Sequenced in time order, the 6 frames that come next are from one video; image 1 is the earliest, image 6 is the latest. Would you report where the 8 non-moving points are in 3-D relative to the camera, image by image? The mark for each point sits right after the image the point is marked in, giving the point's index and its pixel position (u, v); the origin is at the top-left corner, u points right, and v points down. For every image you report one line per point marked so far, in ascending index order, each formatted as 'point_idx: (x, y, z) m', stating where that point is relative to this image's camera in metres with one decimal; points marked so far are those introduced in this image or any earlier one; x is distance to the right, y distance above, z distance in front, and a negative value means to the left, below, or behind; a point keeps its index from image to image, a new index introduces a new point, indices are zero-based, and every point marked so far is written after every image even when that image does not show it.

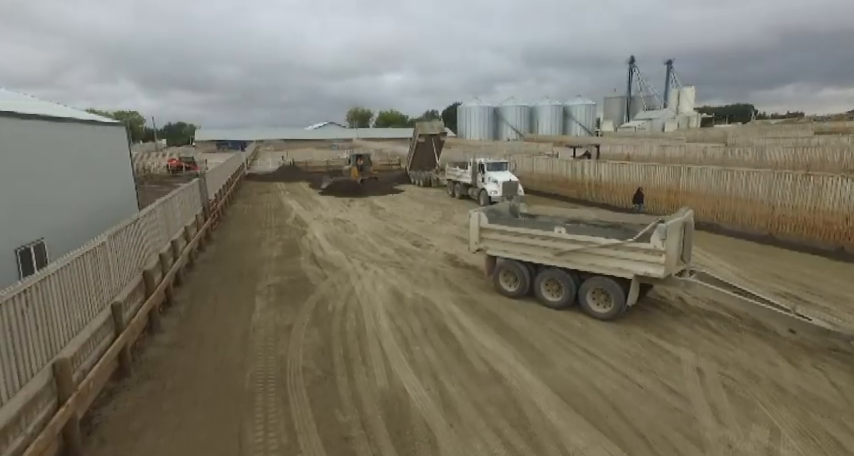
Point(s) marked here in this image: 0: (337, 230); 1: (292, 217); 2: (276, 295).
0: (-3.3, -0.1, +16.1) m
1: (-5.8, +0.5, +19.0) m
2: (-3.2, -1.4, +9.5) m
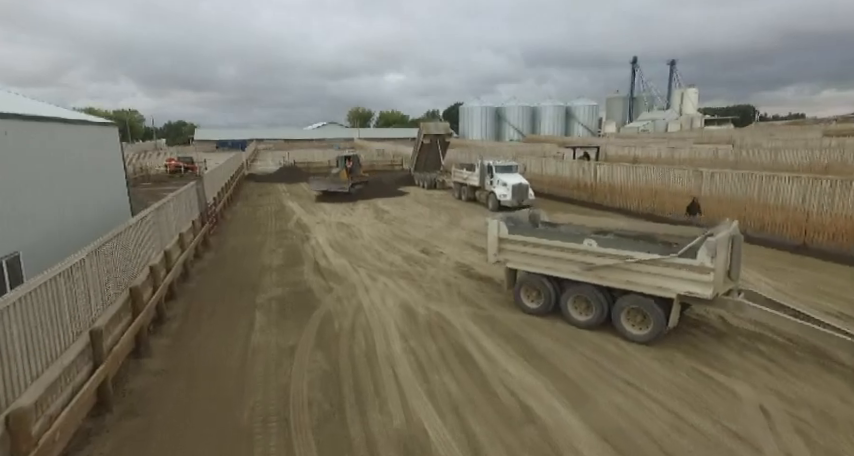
0: (-3.0, -0.3, +15.3) m
1: (-5.5, +0.3, +18.3) m
2: (-3.0, -1.6, +8.8) m
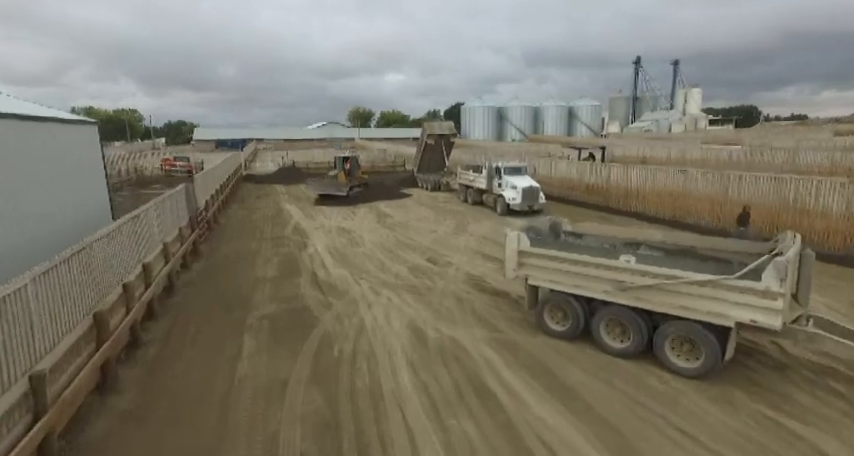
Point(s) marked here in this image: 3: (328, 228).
0: (-2.8, -0.5, +14.3) m
1: (-5.3, +0.1, +17.3) m
2: (-2.8, -1.8, +7.8) m
3: (-3.7, 0.0, +16.7) m
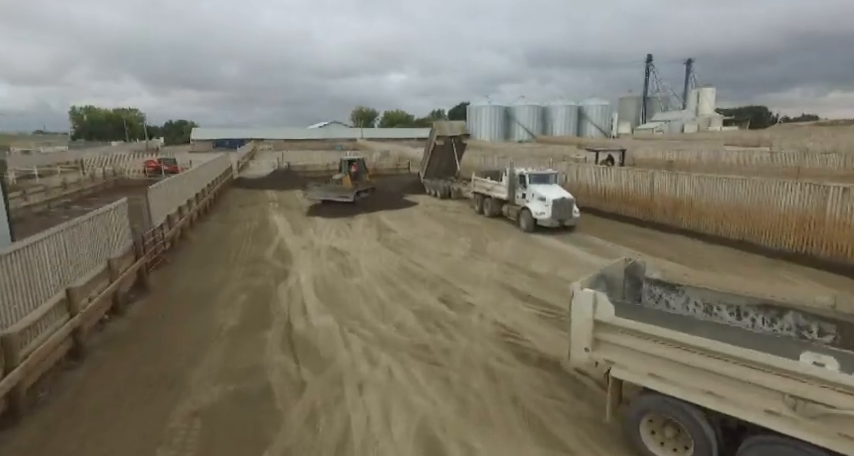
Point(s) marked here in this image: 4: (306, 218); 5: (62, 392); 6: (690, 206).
0: (-2.5, -1.1, +11.5) m
1: (-5.0, -0.5, +14.5) m
2: (-2.5, -2.4, +4.9) m
3: (-3.4, -0.6, +13.8) m
4: (-5.2, +0.4, +19.0) m
5: (-4.9, -2.2, +6.0) m
6: (+8.6, +0.7, +14.6) m
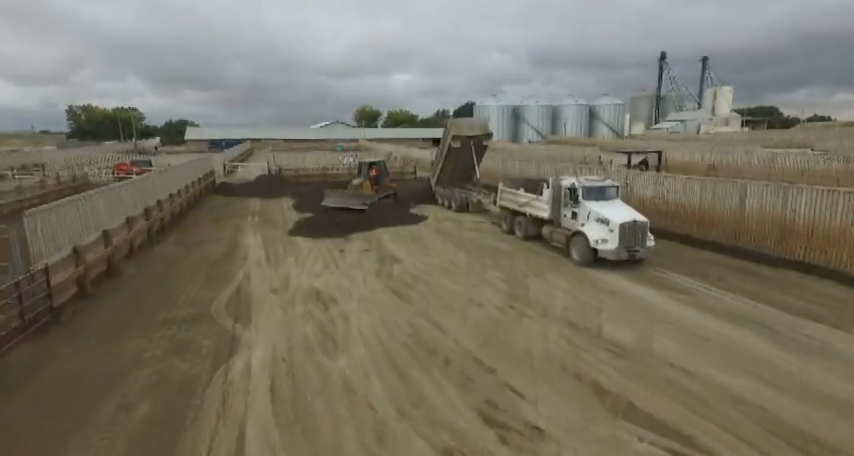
0: (-2.1, -1.8, +7.5) m
1: (-4.5, -1.3, +10.5) m
2: (-2.2, -3.2, +0.9) m
3: (-2.9, -1.4, +9.8) m
4: (-4.7, -0.3, +15.0) m
5: (-4.5, -3.0, +2.0) m
6: (+9.0, -0.1, +10.5) m
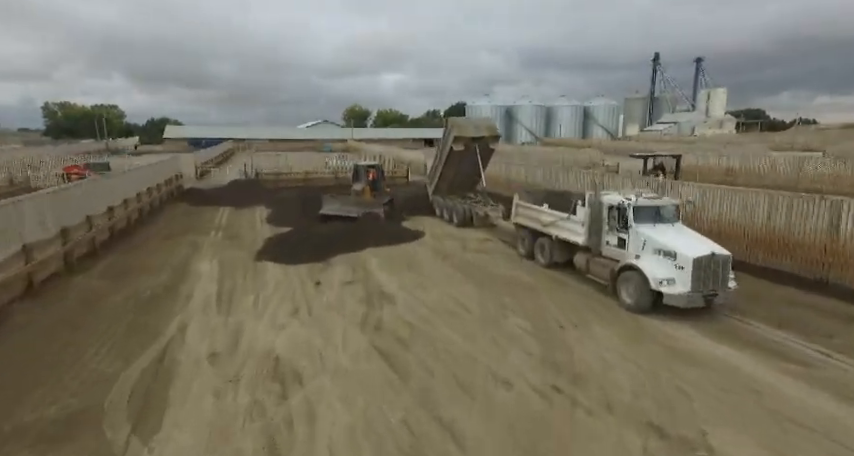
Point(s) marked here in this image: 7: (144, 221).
0: (-1.9, -2.5, +4.6) m
1: (-4.5, -1.9, +7.5) m
2: (-1.9, -3.8, -2.0) m
3: (-2.9, -2.0, +6.9) m
4: (-4.8, -0.9, +12.0) m
5: (-4.2, -3.6, -1.0) m
6: (+9.1, -0.7, +7.9) m
7: (-11.2, +0.3, +17.6) m
